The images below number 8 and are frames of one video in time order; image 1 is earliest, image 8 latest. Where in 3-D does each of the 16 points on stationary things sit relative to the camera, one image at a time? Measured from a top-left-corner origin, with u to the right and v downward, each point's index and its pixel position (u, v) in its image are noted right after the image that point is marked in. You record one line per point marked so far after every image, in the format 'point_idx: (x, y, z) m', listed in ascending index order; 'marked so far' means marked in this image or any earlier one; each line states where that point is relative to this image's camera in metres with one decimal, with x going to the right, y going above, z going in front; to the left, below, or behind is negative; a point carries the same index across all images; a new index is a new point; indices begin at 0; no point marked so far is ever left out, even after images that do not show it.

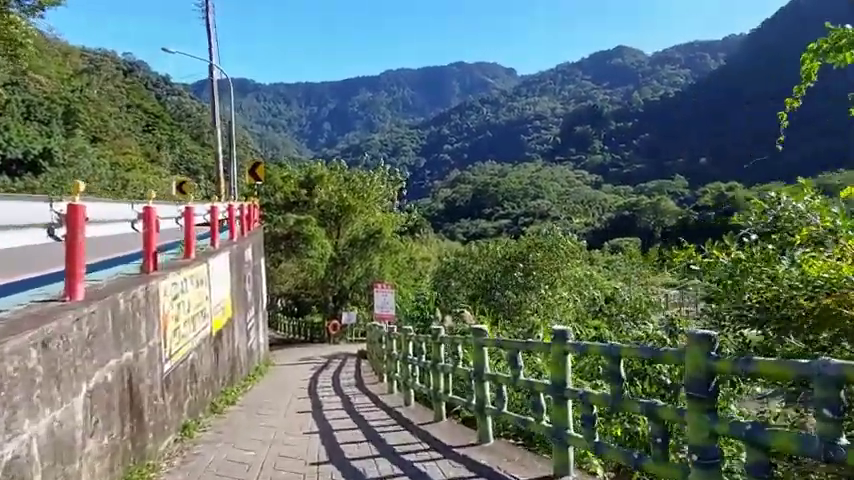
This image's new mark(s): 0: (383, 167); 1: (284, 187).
0: (-1.2, +2.1, +19.1) m
1: (-3.8, +1.5, +17.8) m
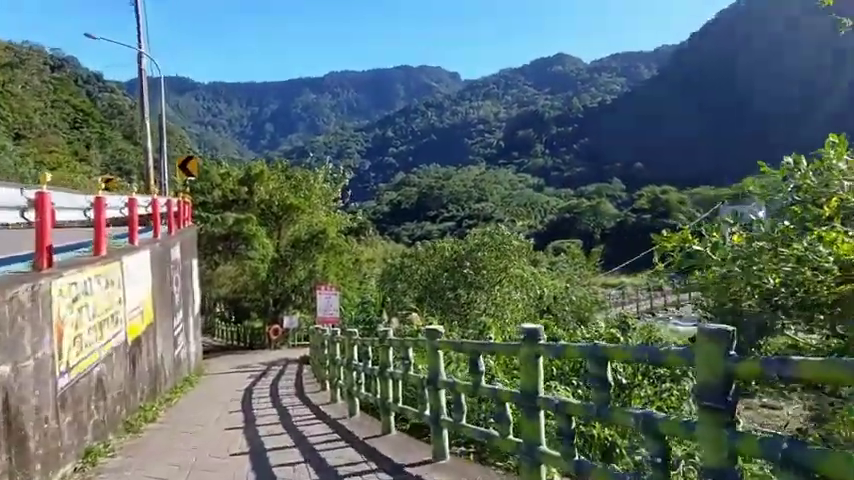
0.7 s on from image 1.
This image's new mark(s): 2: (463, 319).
0: (-2.7, +2.0, +18.5) m
1: (-5.2, +1.4, +17.0) m
2: (+0.6, -1.3, +10.8) m
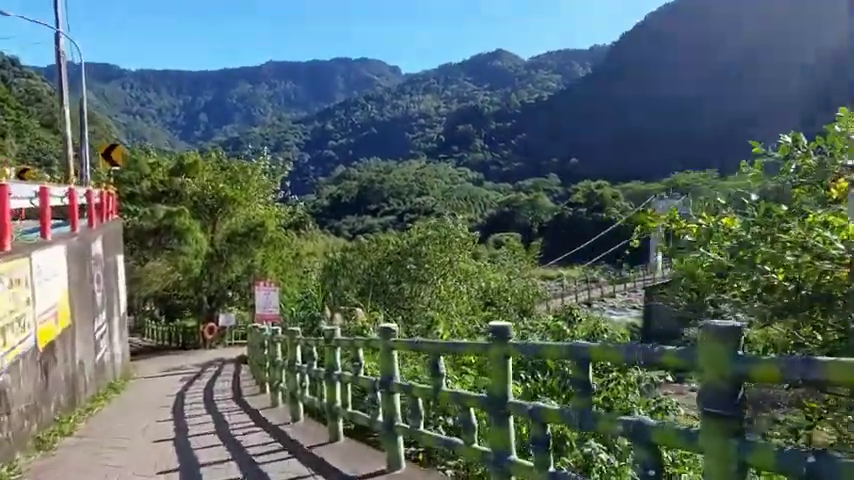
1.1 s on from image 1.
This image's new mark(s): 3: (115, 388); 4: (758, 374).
0: (-4.3, +2.2, +17.8) m
1: (-6.6, +1.5, +16.1) m
2: (-0.3, -1.2, +10.5) m
3: (-3.1, -1.5, +6.8) m
4: (+0.7, -0.3, +1.4) m
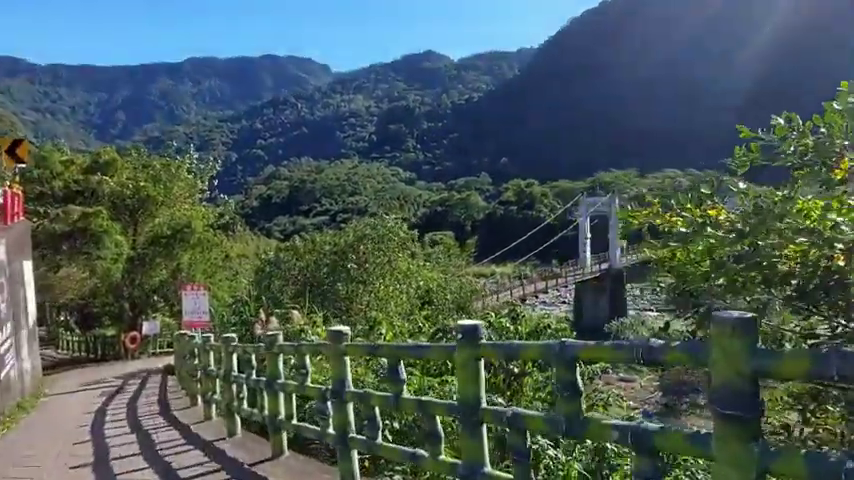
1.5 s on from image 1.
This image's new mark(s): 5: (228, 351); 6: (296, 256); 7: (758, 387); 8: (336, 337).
0: (-6.0, +2.1, +17.1) m
1: (-8.1, +1.4, +15.1) m
2: (-1.2, -1.1, +10.2) m
3: (-3.6, -1.5, +6.2) m
4: (+0.7, -0.2, +1.3) m
5: (-1.2, -0.7, +4.2) m
6: (-2.3, -0.3, +11.9) m
7: (+0.7, -0.3, +1.4) m
8: (-0.4, -0.4, +2.7) m
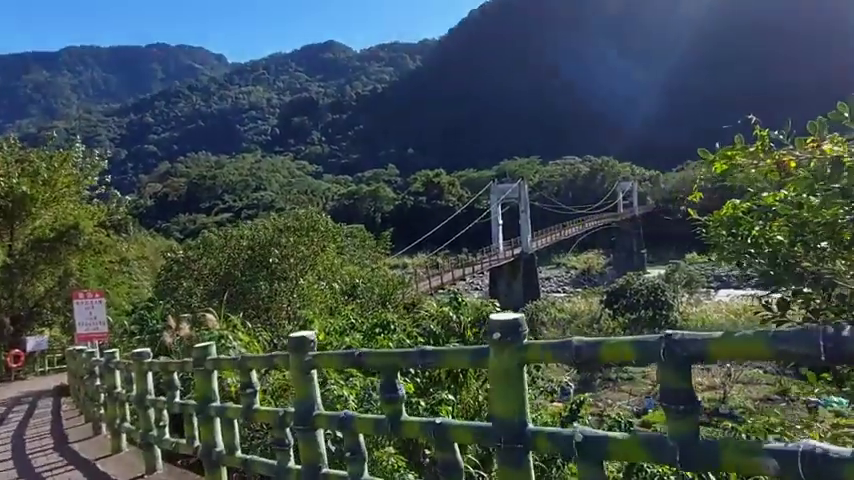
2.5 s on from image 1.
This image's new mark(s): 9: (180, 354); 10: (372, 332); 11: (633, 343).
0: (-8.1, +2.0, +15.5) m
1: (-9.8, +1.3, +13.3) m
2: (-2.3, -1.1, +9.4) m
3: (-4.1, -1.6, +5.1) m
4: (+0.8, -0.1, +0.8) m
5: (-1.4, -0.6, +3.4) m
6: (-3.6, -0.2, +10.9) m
7: (+0.8, -0.2, +0.9) m
8: (-0.4, -0.3, +2.0) m
9: (-2.7, -1.2, +7.4) m
10: (-0.6, -0.9, +6.8) m
11: (+0.4, -0.2, +1.3) m
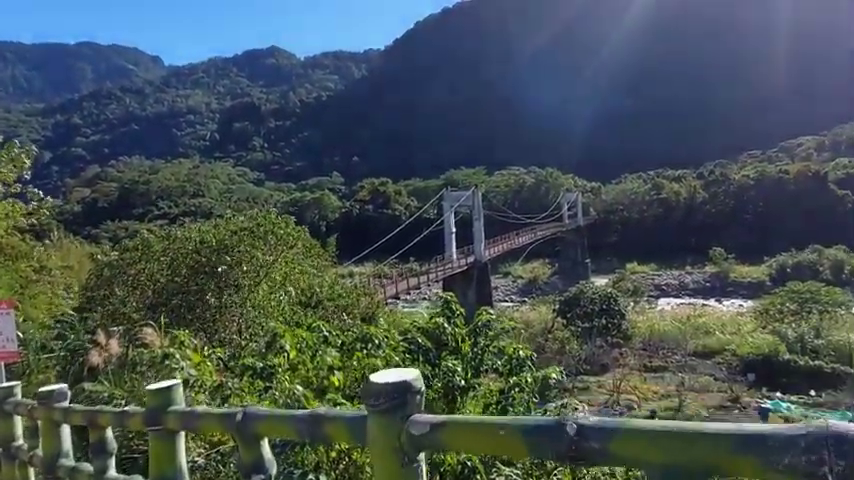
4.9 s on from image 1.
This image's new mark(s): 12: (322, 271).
0: (-8.9, +1.9, +13.7) m
1: (-10.4, +1.2, +11.4) m
2: (-2.6, -1.1, +8.1) m
3: (-4.0, -1.5, +3.6) m
4: (+1.2, 0.0, -0.2) m
5: (-1.2, -0.6, +2.2) m
6: (-4.0, -0.3, +9.5) m
7: (+1.2, -0.1, -0.1) m
8: (-0.1, -0.2, +1.0) m
9: (-2.8, -1.1, +6.1) m
10: (-0.6, -0.9, +5.7) m
11: (+0.8, -0.1, +0.3) m
12: (-2.2, -0.6, +13.7) m
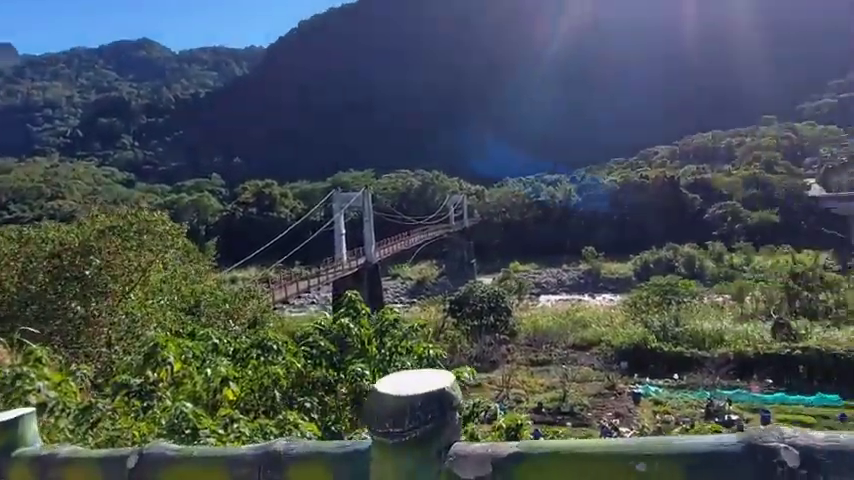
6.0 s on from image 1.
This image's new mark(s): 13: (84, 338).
0: (-10.9, +1.8, +11.7) m
1: (-12.0, +1.1, +9.1) m
2: (-3.7, -1.1, +7.2) m
3: (-4.3, -1.5, +2.6) m
4: (+1.4, +0.1, -0.3) m
5: (-1.4, -0.5, +1.6) m
6: (-5.3, -0.3, +8.3) m
7: (+1.4, 0.0, -0.2) m
8: (0.0, -0.1, +0.6) m
9: (-3.6, -1.1, +5.1) m
10: (-1.4, -0.9, +5.1) m
11: (+0.9, 0.0, 0.0) m
12: (-4.2, -0.6, +12.7) m
13: (-3.7, -1.0, +7.3) m
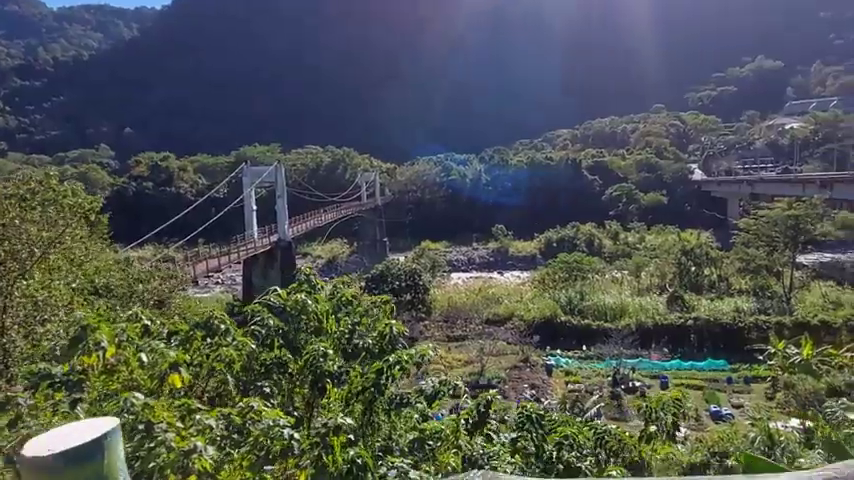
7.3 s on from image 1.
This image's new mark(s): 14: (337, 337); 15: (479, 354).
0: (-11.9, +2.2, +9.7) m
1: (-12.7, +1.4, +7.0) m
2: (-4.2, -0.8, +6.3) m
3: (-4.2, -1.4, +1.7) m
4: (+1.9, +0.1, -0.5) m
5: (-1.1, -0.4, +1.1) m
6: (-6.0, 0.0, +7.2) m
7: (+1.9, +0.1, -0.4) m
8: (+0.3, -0.1, +0.2) m
9: (-3.8, -0.9, +4.3) m
10: (-1.6, -0.6, +4.6) m
11: (+1.4, +0.1, -0.2) m
12: (-5.5, -0.2, +11.7) m
13: (-4.2, -0.8, +6.4) m
14: (-0.7, -0.7, +4.9) m
15: (+1.6, -3.3, +19.1) m
